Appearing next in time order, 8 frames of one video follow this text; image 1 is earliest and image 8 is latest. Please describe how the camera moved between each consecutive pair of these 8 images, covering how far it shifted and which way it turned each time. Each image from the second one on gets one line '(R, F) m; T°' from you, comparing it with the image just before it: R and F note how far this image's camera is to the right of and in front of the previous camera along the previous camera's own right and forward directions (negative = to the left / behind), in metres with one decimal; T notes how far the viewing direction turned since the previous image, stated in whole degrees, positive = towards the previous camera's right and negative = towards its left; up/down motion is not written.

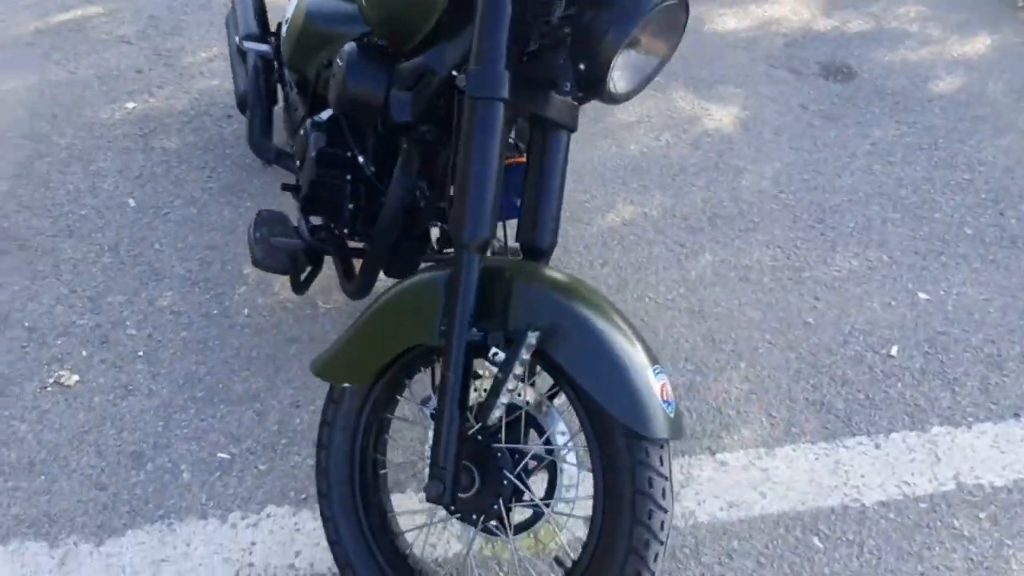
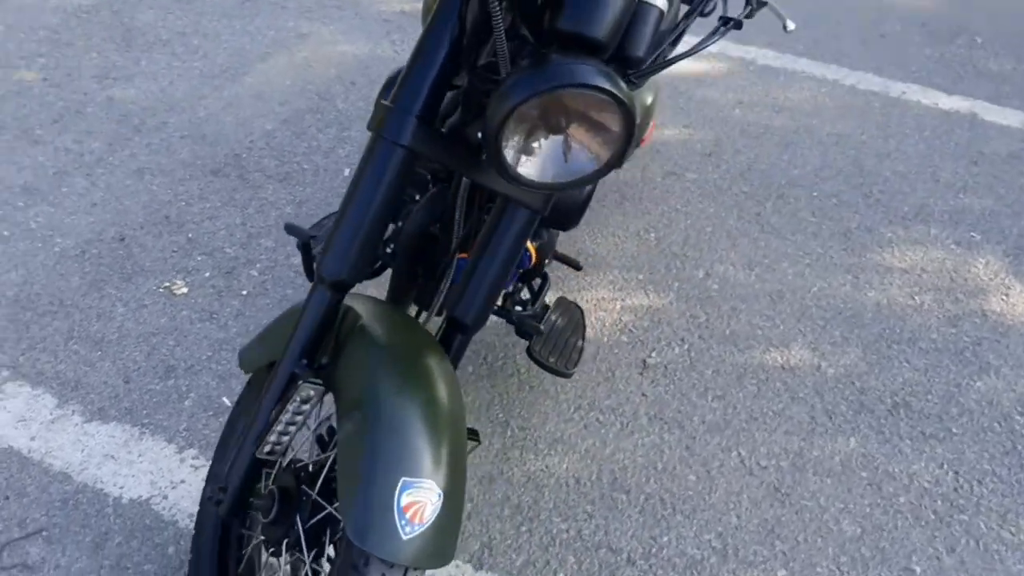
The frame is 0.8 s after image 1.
(+1.0, +0.4) m; -30°
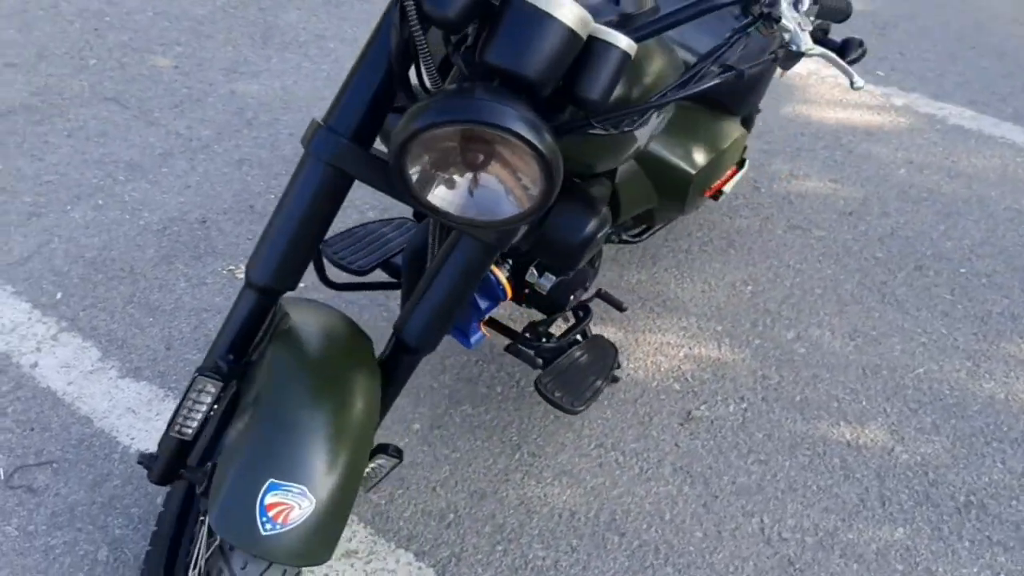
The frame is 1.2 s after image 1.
(+0.5, +0.2) m; -14°
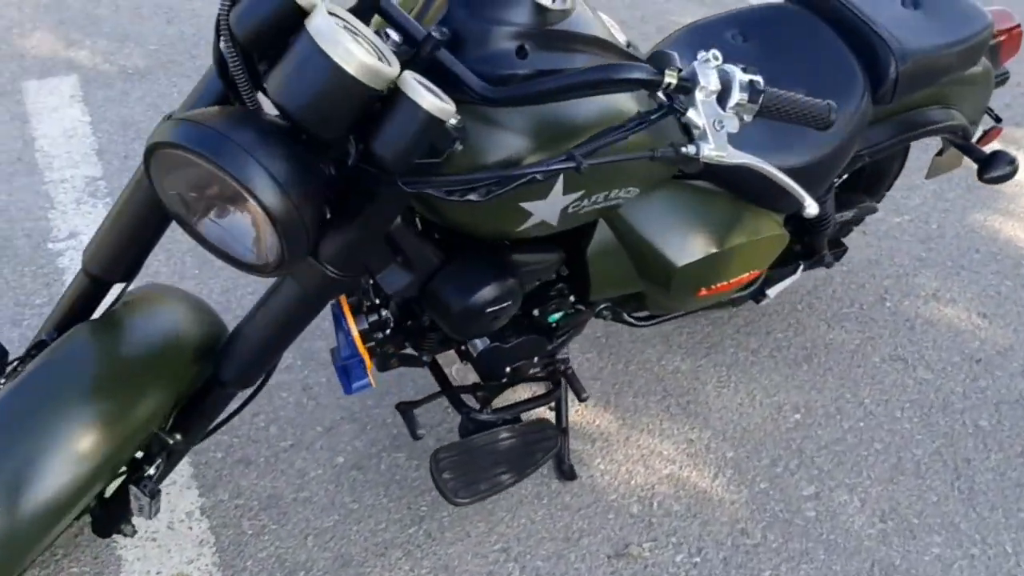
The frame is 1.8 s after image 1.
(+0.6, +0.4) m; -15°
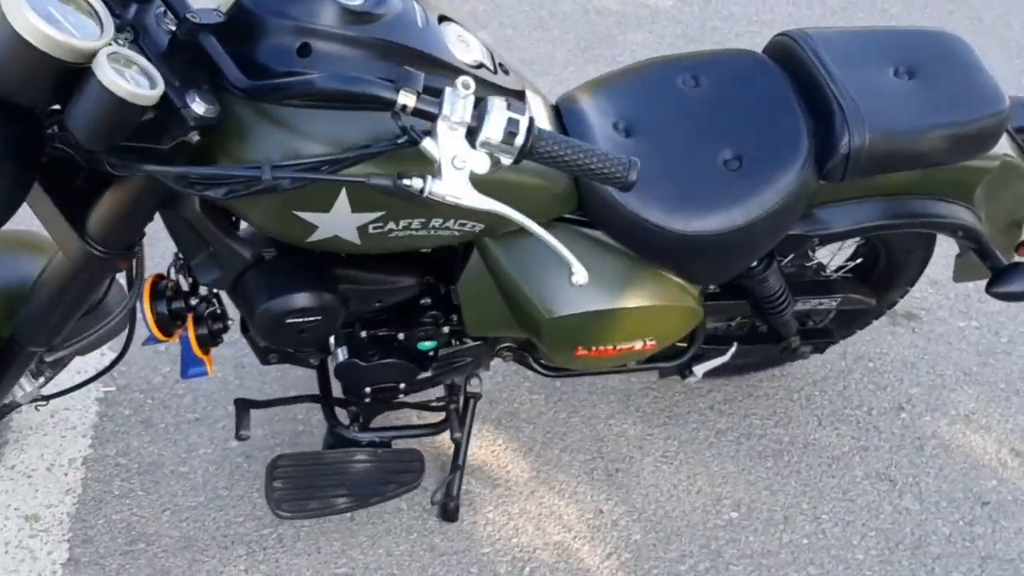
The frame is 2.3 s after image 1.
(+0.5, +0.2) m; -12°
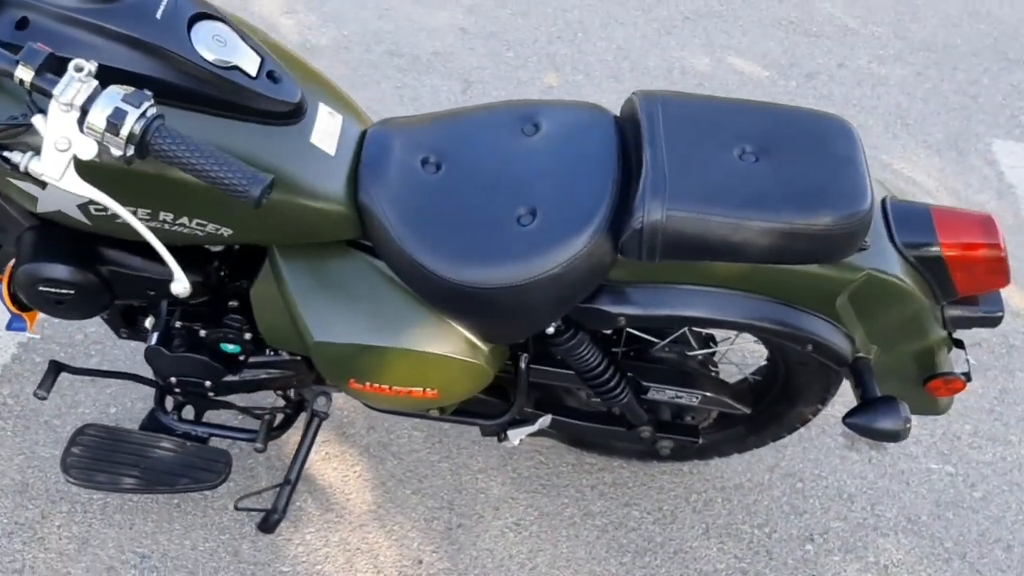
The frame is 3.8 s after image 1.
(+0.7, +0.2) m; -14°
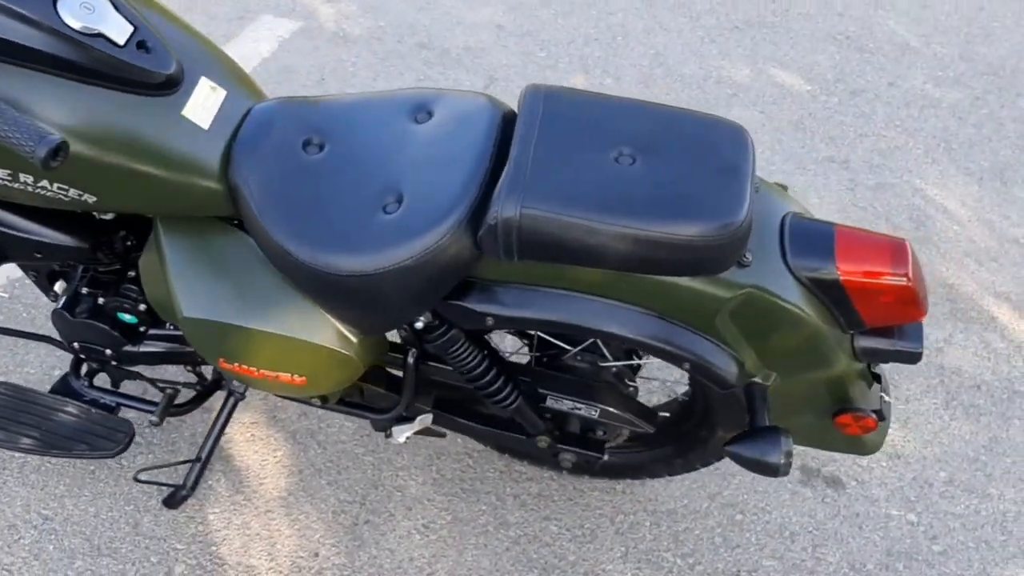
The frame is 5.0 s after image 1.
(+0.4, +0.1) m; -7°
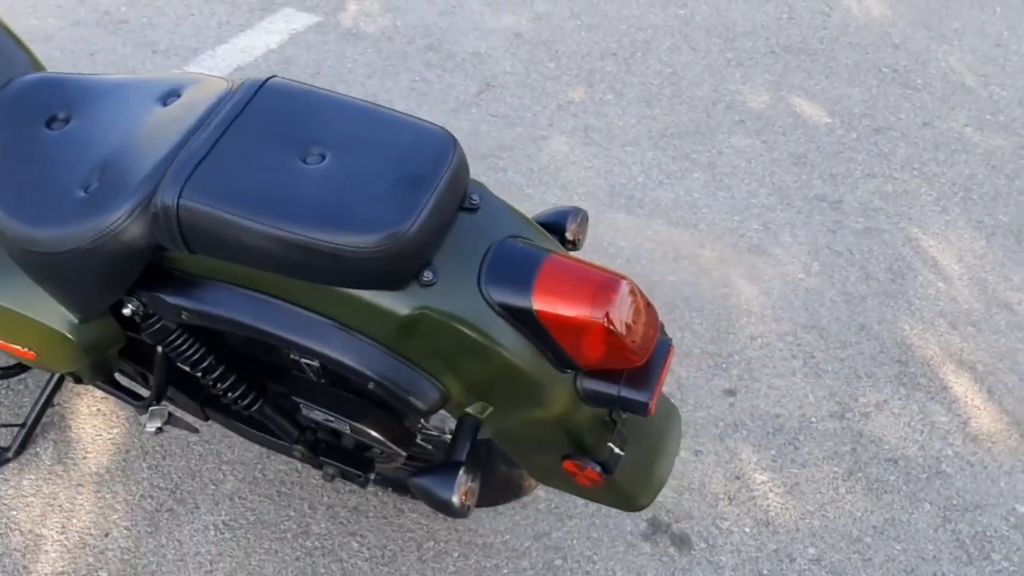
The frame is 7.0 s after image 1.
(+0.7, +0.2) m; -11°
